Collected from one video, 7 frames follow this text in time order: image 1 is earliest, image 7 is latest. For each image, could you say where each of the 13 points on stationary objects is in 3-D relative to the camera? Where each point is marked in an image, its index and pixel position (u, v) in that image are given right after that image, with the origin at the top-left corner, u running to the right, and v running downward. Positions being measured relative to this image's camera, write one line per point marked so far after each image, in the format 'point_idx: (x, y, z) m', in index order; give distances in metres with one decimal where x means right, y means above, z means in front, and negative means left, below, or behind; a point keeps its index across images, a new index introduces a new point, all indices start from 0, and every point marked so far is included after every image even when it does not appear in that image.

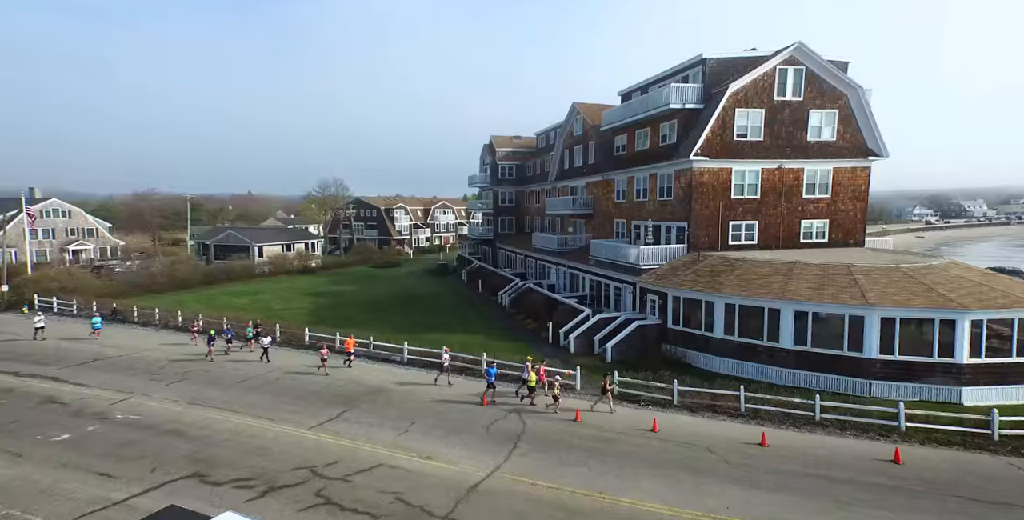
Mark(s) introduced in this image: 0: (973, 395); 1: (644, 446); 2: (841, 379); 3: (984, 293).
0: (+12.9, -3.7, +16.3) m
1: (+3.5, -5.0, +15.2) m
2: (+10.2, -3.6, +17.7) m
3: (+13.6, -1.0, +16.6) m
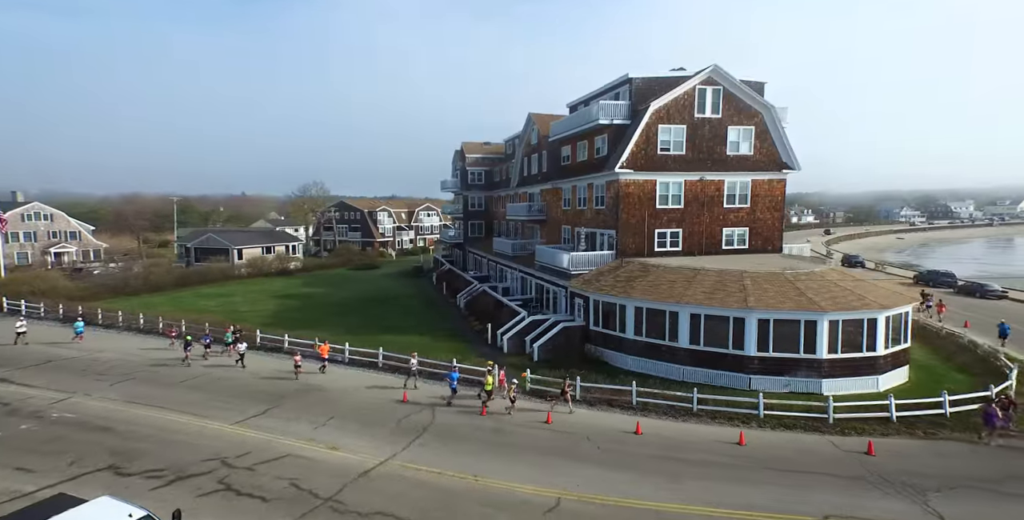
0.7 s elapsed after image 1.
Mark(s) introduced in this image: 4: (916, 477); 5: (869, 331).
0: (+10.0, -3.9, +18.0) m
1: (+0.7, -5.1, +16.6) m
2: (+7.2, -3.9, +19.3) m
3: (+10.6, -1.3, +18.4) m
4: (+8.1, -4.4, +11.7) m
5: (+11.1, -2.3, +18.1) m
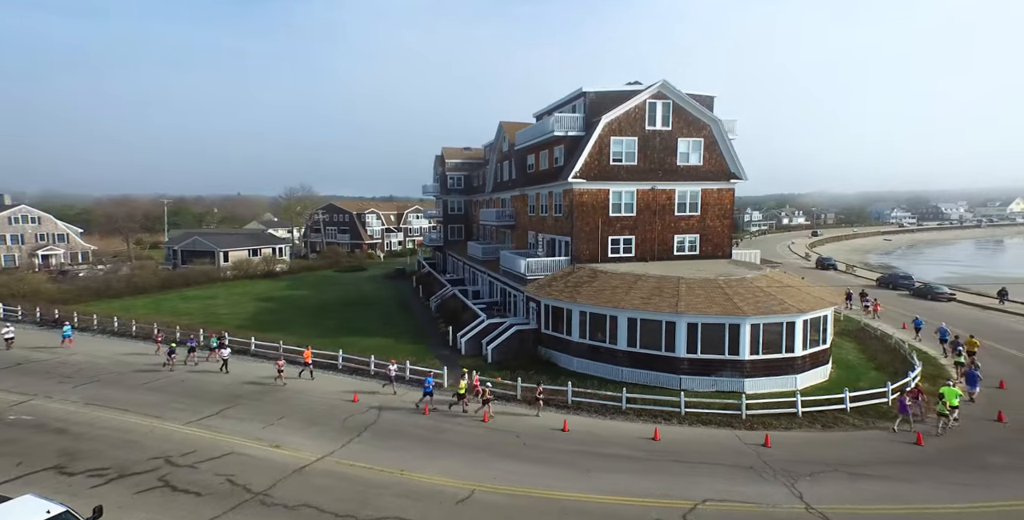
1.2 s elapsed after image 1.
0: (+8.0, -4.2, +19.2) m
1: (-1.3, -5.3, +17.4) m
2: (+5.1, -4.1, +20.4) m
3: (+8.6, -1.5, +19.6) m
4: (+6.3, -4.5, +12.8) m
5: (+9.1, -2.5, +19.3) m
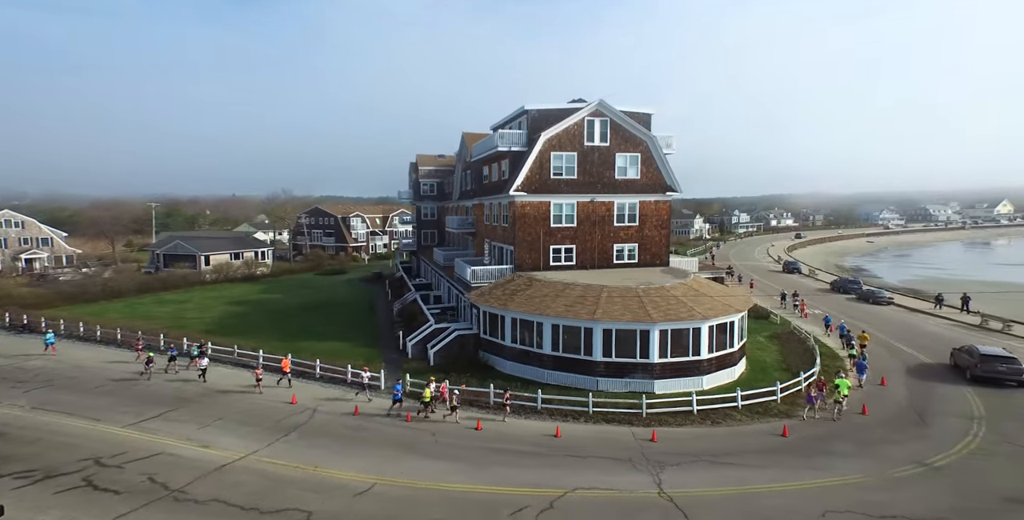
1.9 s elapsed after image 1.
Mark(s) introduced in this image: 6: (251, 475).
0: (+5.3, -4.5, +20.5) m
1: (-3.9, -5.6, +18.5) m
2: (+2.4, -4.4, +21.6) m
3: (+5.9, -1.8, +21.0) m
4: (+3.8, -4.8, +14.1) m
5: (+6.4, -2.8, +20.7) m
6: (-6.9, -5.7, +15.3) m
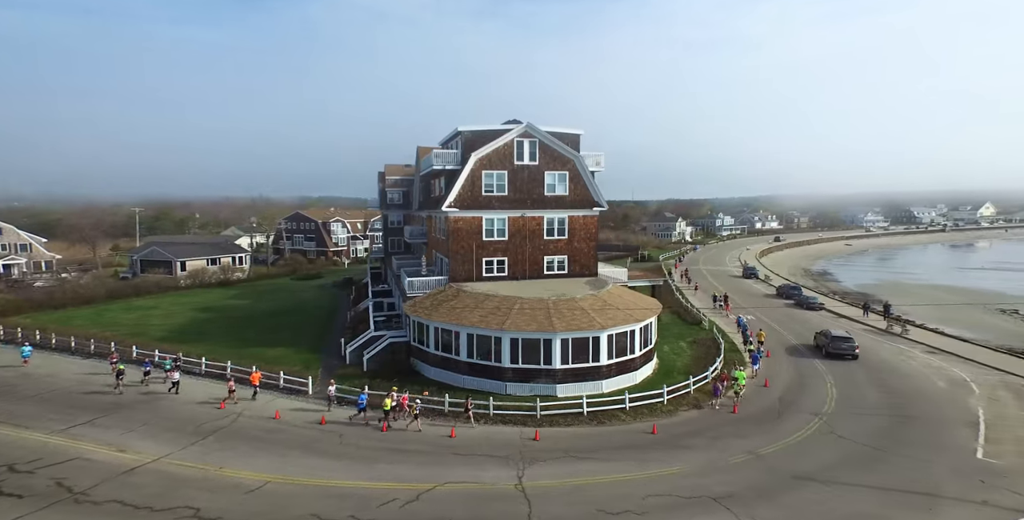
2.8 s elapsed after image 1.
0: (+2.0, -4.9, +22.0) m
1: (-7.2, -6.0, +19.5) m
2: (-1.0, -4.8, +22.9) m
3: (+2.6, -2.2, +22.5) m
4: (+0.8, -5.2, +15.5) m
5: (+3.1, -3.3, +22.2) m
6: (-10.0, -6.1, +16.2) m
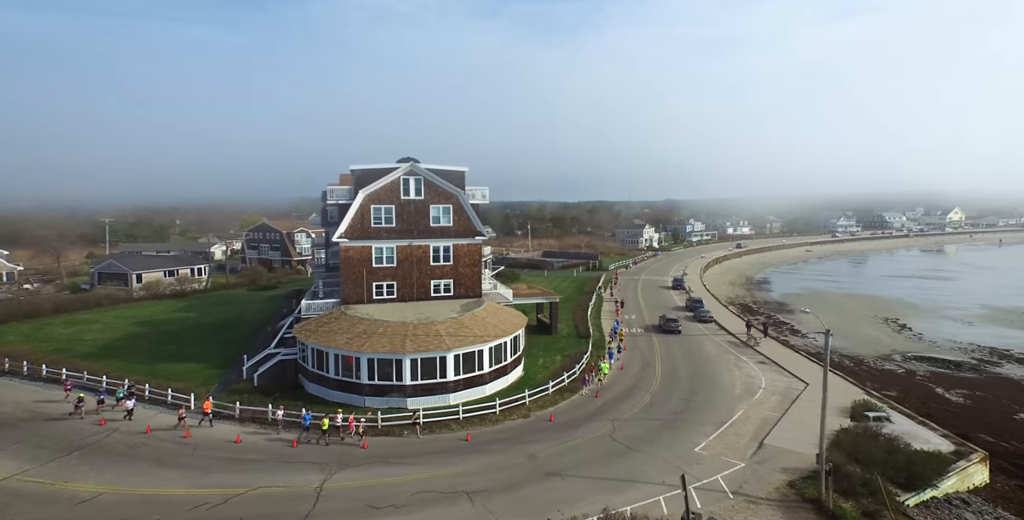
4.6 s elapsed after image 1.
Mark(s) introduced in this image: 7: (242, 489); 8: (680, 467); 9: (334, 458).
0: (-4.0, -5.9, +24.2) m
1: (-12.9, -7.0, +21.0) m
2: (-7.0, -5.9, +24.9) m
3: (-3.4, -3.3, +24.8) m
4: (-4.7, -6.1, +17.6) m
5: (-2.9, -4.3, +24.5) m
6: (-15.4, -7.0, +17.4) m
7: (-7.2, -6.2, +15.6) m
8: (+4.2, -5.2, +14.3) m
9: (-5.6, -6.2, +18.0) m
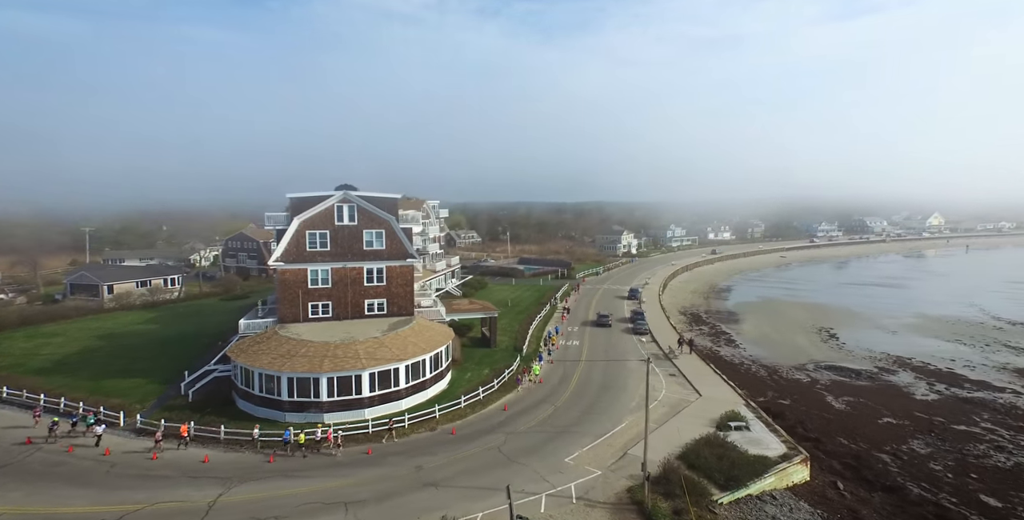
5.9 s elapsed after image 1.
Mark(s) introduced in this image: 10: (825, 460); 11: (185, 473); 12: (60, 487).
0: (-7.8, -6.9, +25.2) m
1: (-16.5, -7.9, +21.5) m
2: (-10.8, -6.8, +25.8) m
3: (-7.3, -4.2, +25.9) m
4: (-8.1, -6.9, +18.6) m
5: (-6.7, -5.2, +25.6) m
6: (-18.8, -7.9, +17.9) m
7: (-10.5, -7.0, +16.5) m
8: (+0.9, -5.9, +15.8) m
9: (-9.1, -7.1, +19.0) m
10: (+10.2, -6.5, +18.6) m
11: (-11.2, -7.3, +19.7) m
12: (-15.5, -7.7, +19.4) m
